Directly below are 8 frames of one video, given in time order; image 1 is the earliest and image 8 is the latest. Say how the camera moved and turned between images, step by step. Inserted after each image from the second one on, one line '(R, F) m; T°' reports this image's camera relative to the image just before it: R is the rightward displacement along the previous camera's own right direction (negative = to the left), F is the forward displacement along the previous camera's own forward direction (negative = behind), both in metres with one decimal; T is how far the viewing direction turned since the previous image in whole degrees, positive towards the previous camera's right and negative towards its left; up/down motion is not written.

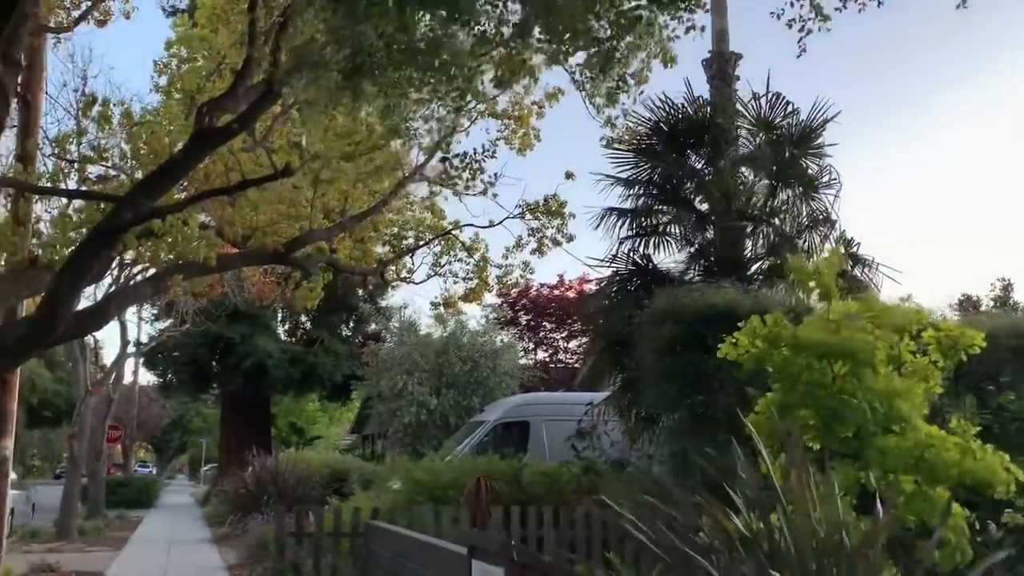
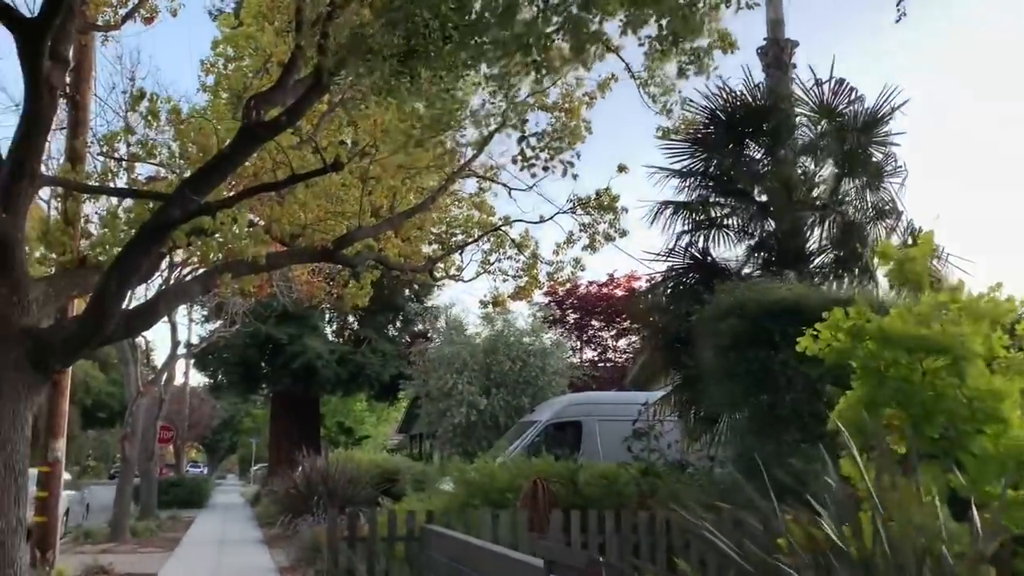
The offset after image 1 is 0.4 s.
(-0.1, +0.3) m; -3°
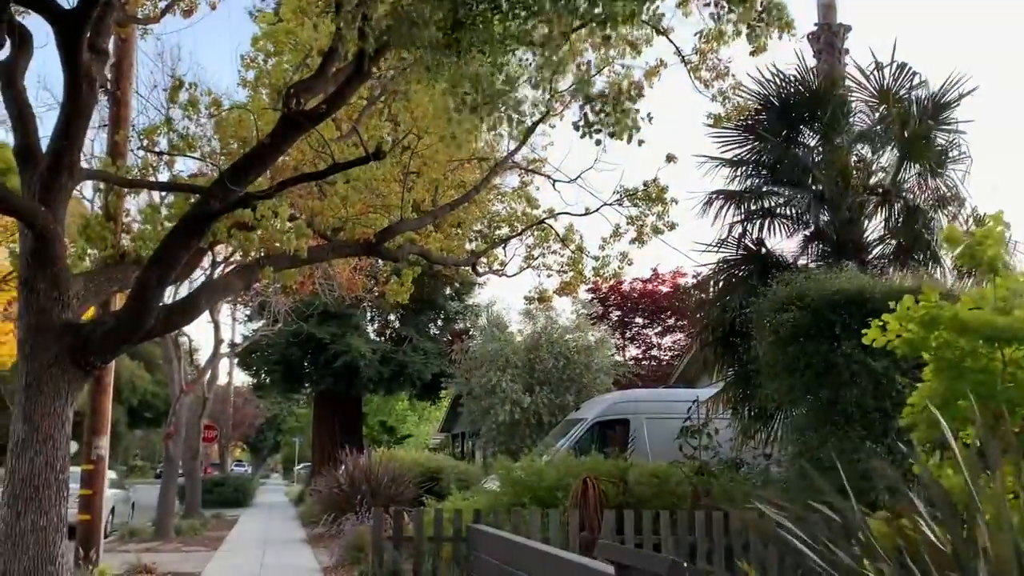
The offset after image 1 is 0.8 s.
(-0.1, +0.3) m; -2°
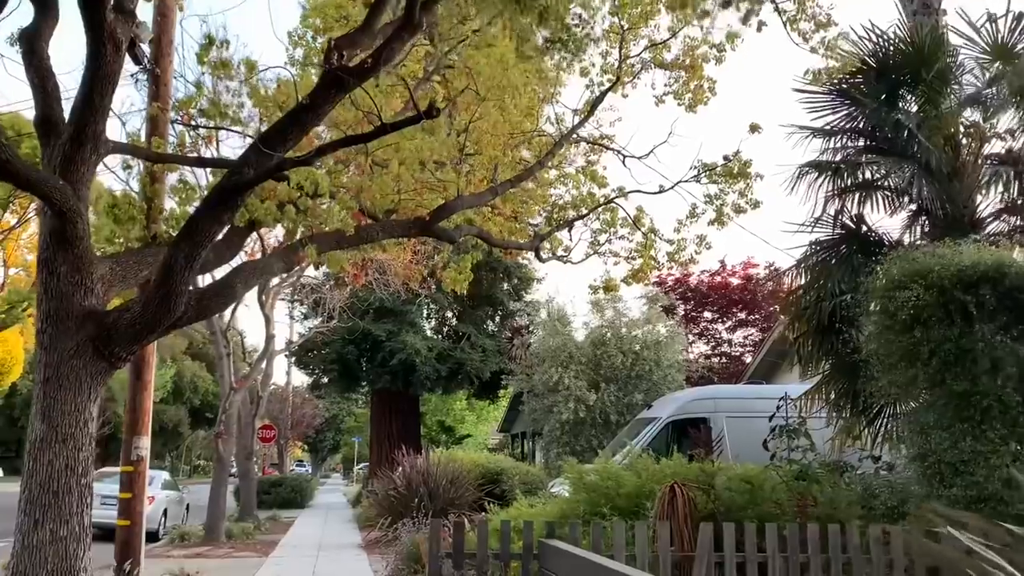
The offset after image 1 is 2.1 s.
(-0.1, +1.1) m; -3°
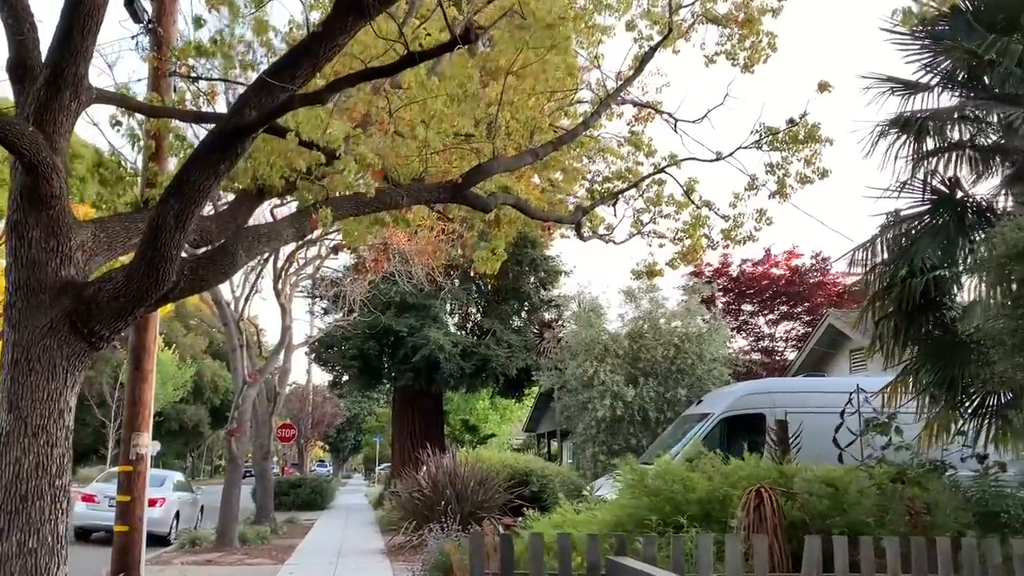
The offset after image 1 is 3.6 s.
(-0.2, +1.2) m; -1°
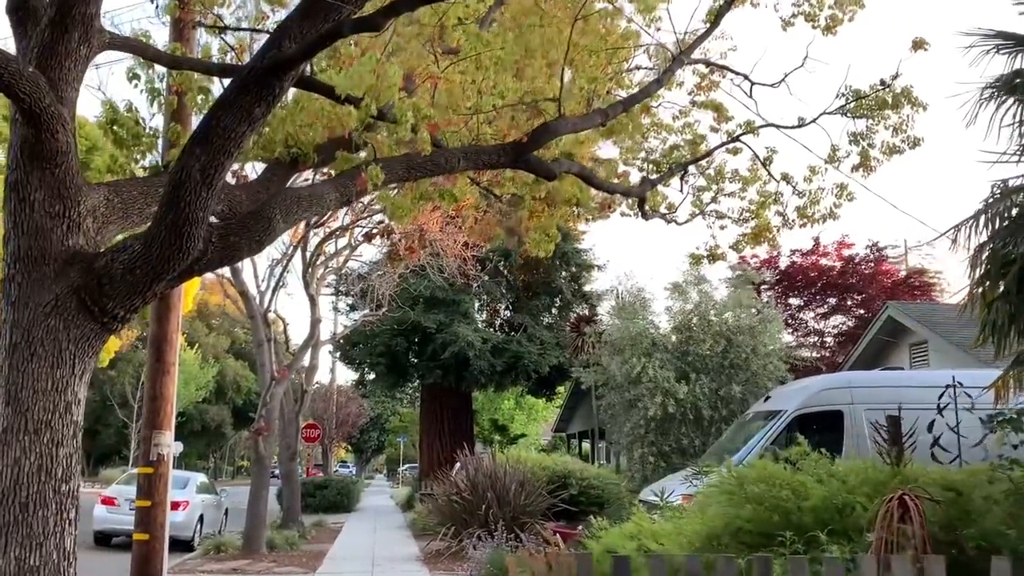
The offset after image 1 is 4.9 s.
(-0.4, +1.1) m; -1°
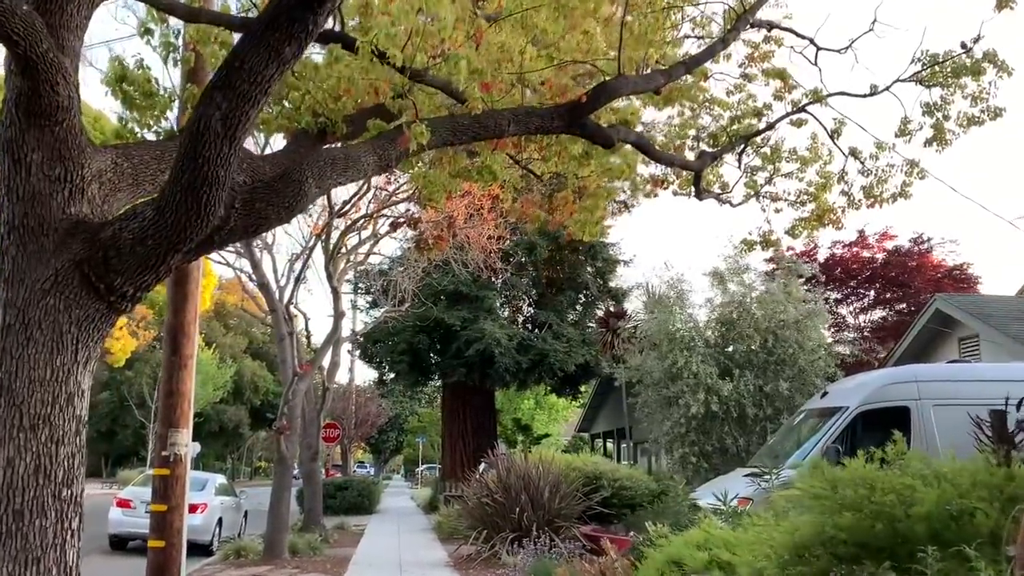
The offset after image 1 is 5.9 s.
(-0.3, +0.8) m; -1°
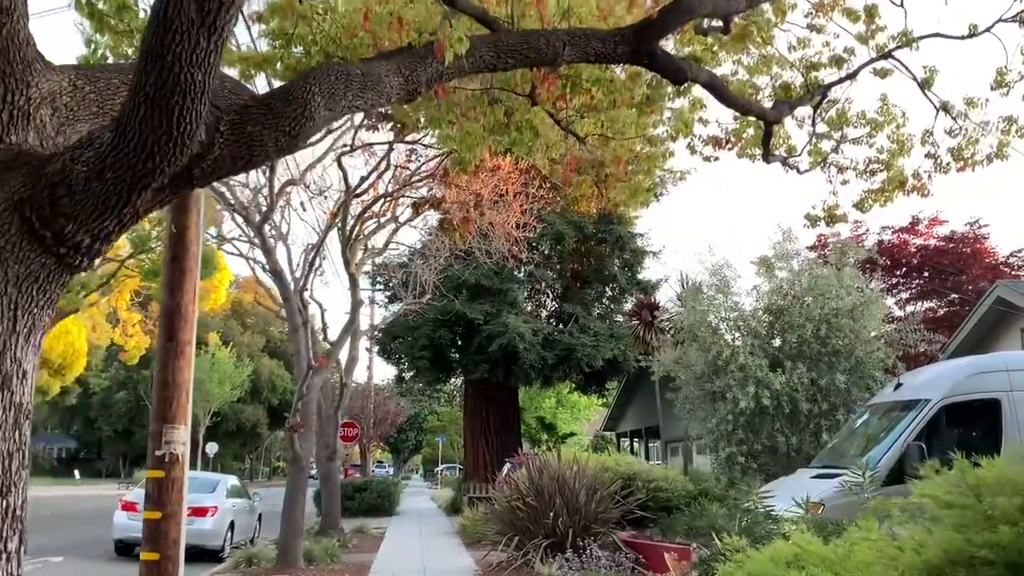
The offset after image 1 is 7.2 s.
(-0.2, +1.2) m; -1°
